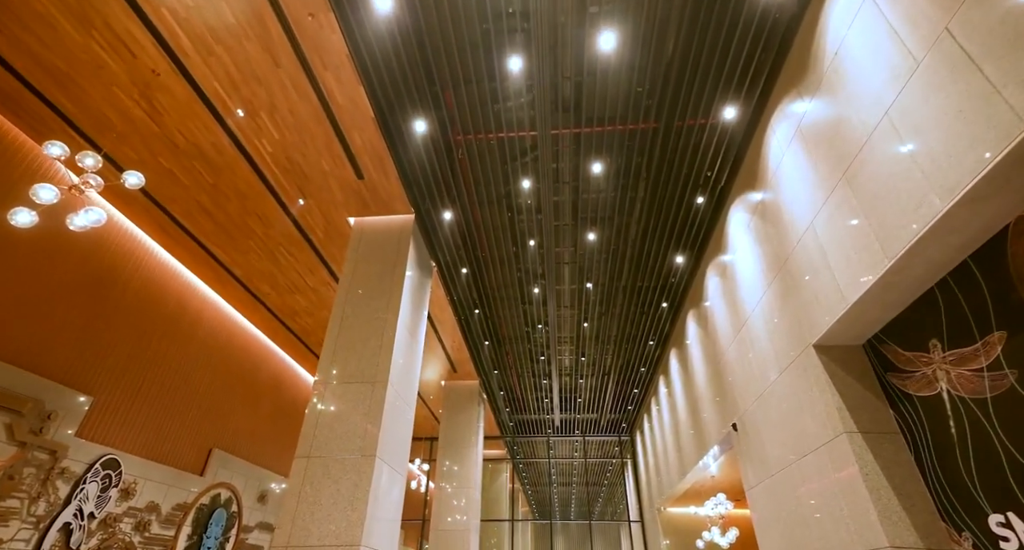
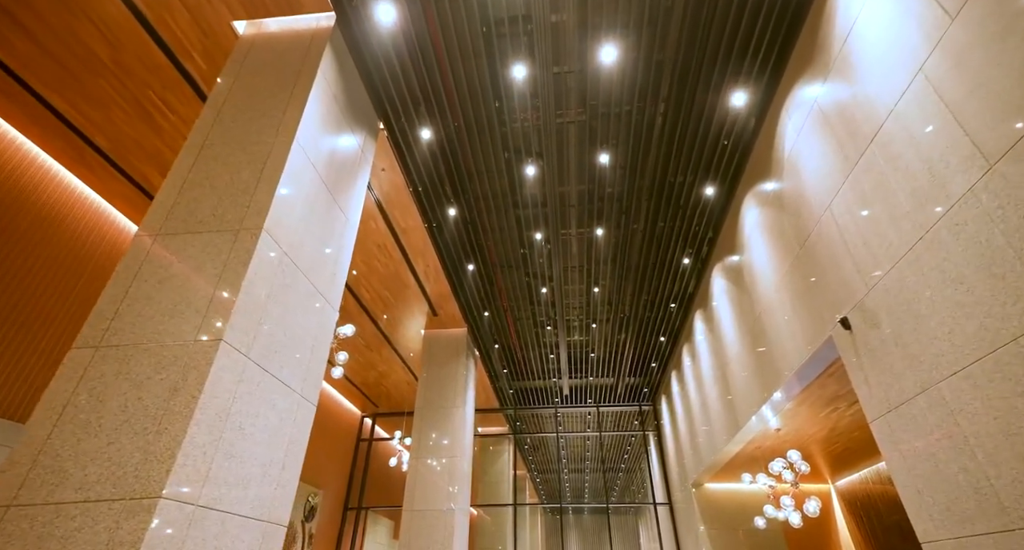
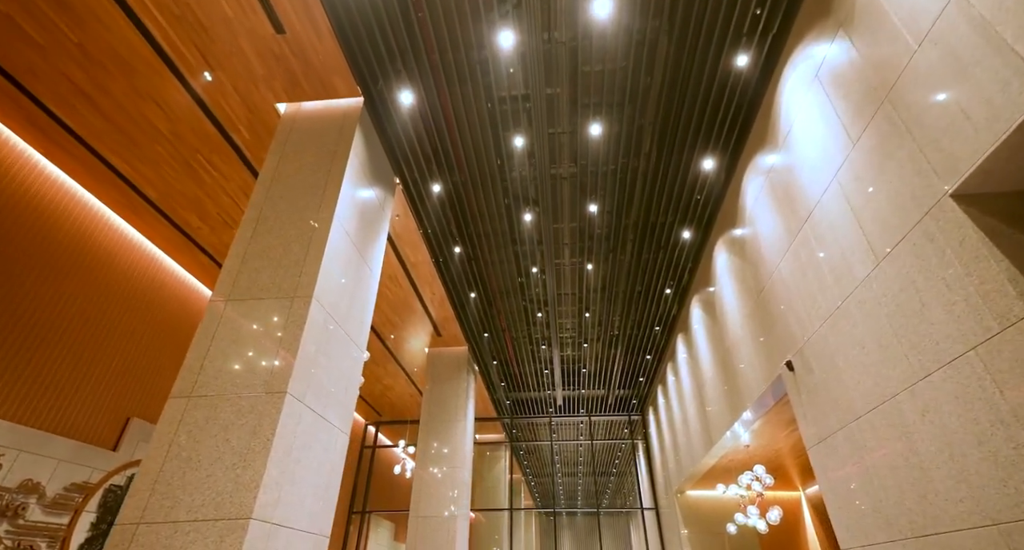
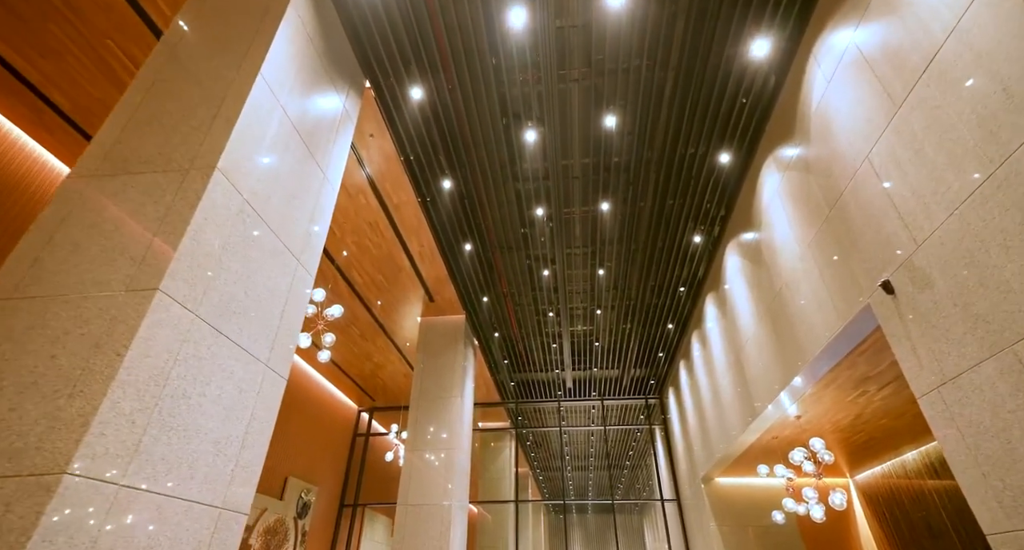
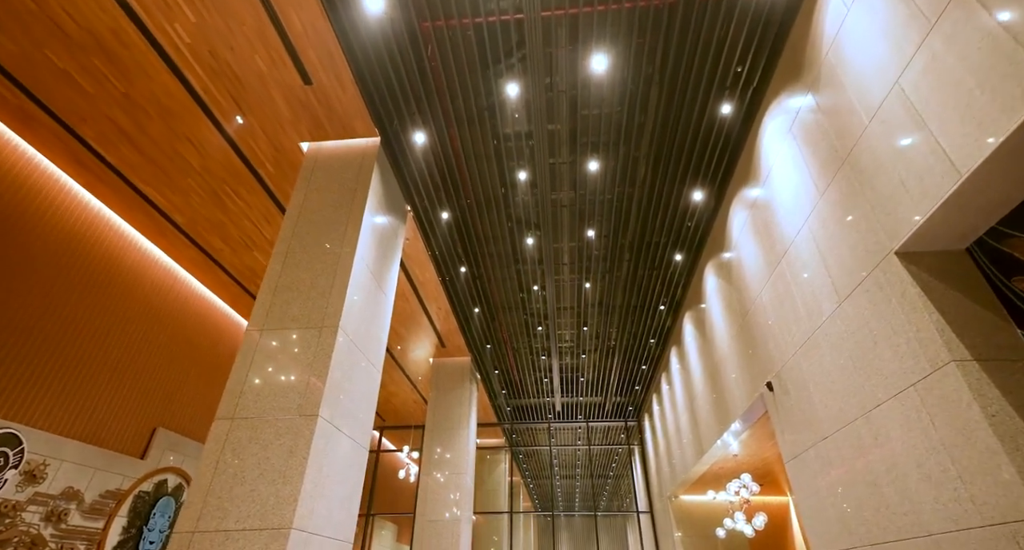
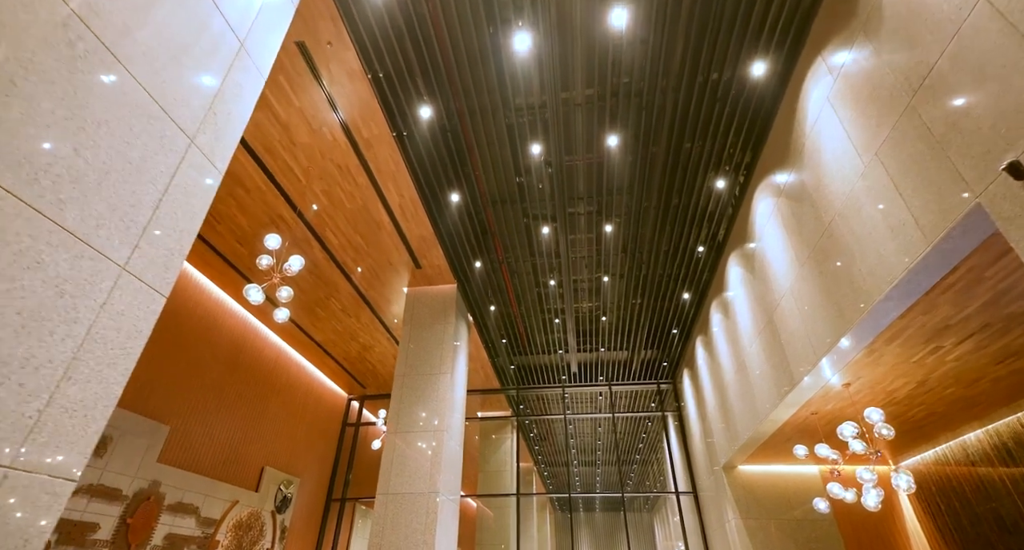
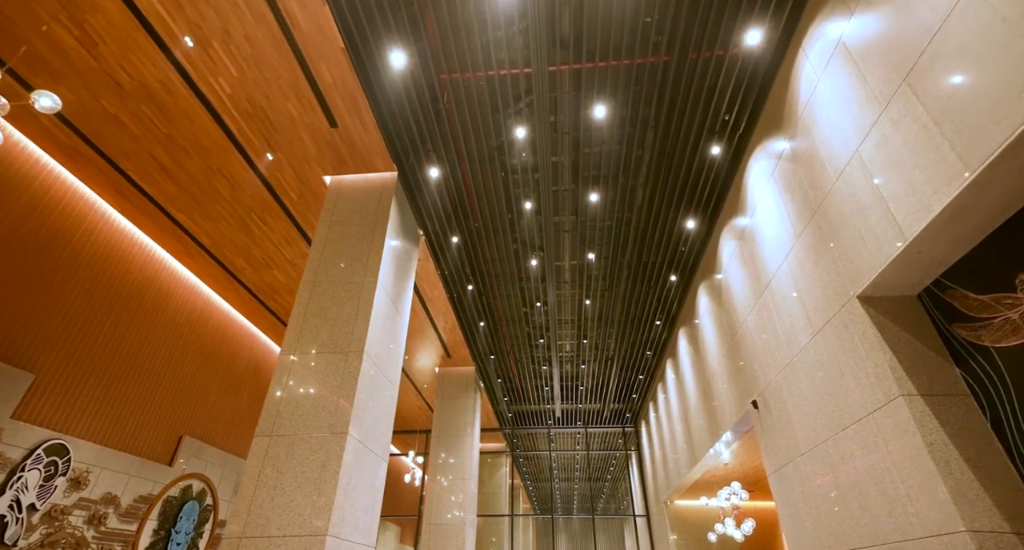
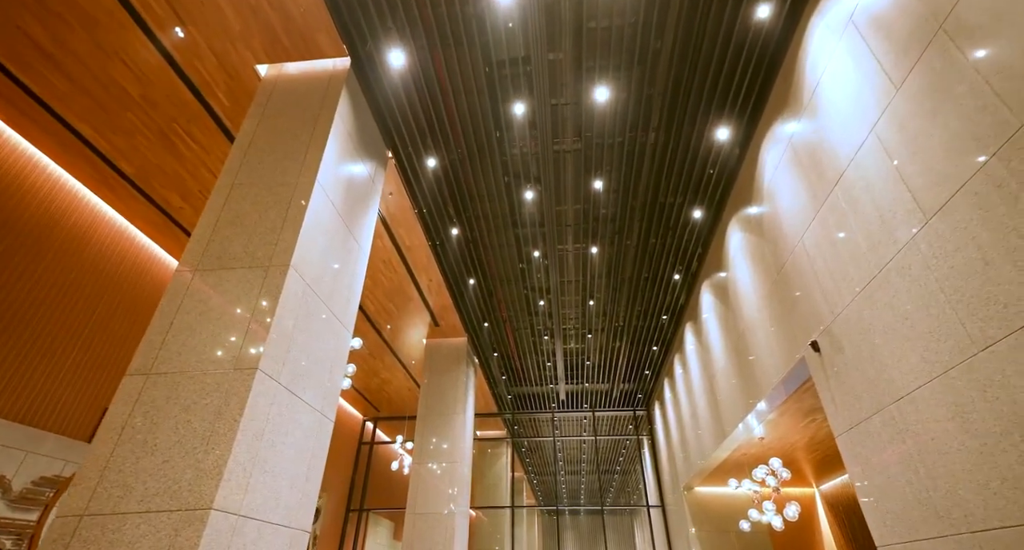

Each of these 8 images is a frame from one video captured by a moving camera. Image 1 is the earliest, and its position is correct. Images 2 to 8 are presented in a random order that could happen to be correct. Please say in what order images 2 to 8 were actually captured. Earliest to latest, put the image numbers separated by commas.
7, 5, 3, 8, 2, 4, 6
